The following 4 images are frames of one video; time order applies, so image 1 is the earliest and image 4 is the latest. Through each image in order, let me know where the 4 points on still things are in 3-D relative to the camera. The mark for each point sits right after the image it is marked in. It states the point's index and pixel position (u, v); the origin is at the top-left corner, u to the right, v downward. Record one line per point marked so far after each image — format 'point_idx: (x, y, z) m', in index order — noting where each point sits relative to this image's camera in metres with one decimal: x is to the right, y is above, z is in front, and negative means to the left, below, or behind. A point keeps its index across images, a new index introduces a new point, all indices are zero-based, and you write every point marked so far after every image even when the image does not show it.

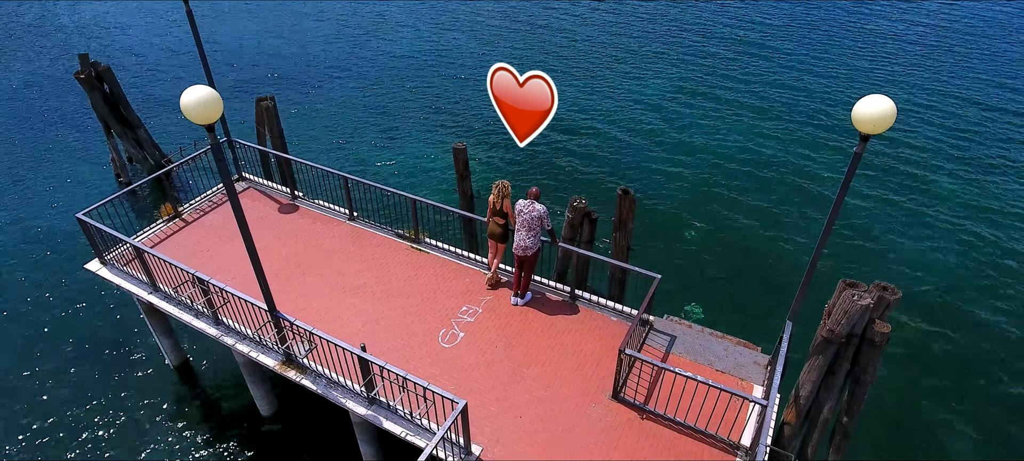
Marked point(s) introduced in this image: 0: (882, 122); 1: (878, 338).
0: (+3.8, +1.1, +5.8) m
1: (+4.8, -1.4, +7.4) m
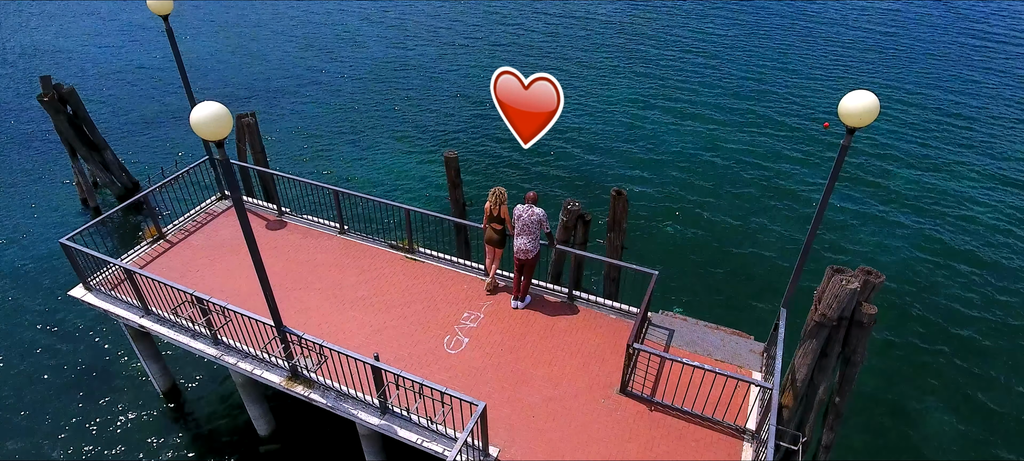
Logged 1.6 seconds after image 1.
0: (+3.9, +1.3, +6.2) m
1: (+4.9, -1.2, +7.8) m
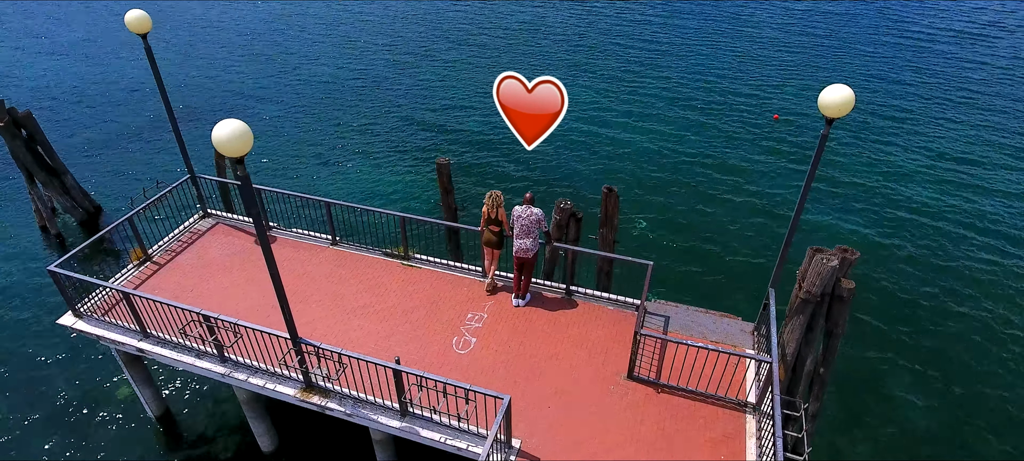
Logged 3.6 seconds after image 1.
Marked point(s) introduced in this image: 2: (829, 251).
0: (+4.0, +1.5, +6.8) m
1: (+5.1, -0.9, +8.5) m
2: (+4.9, -0.3, +8.7) m
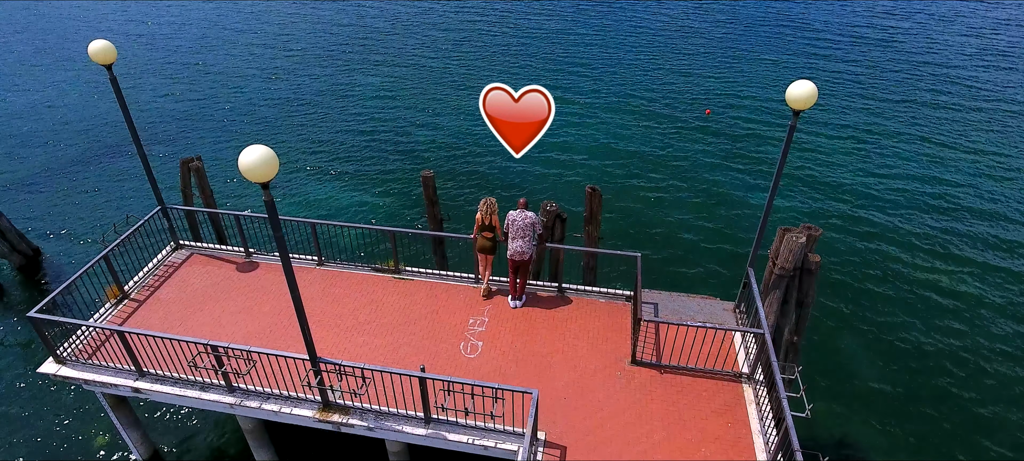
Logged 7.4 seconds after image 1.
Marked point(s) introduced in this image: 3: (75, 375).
0: (+4.1, +1.8, +7.7) m
1: (+5.1, -0.6, +9.5) m
2: (+4.9, 0.0, +9.6) m
3: (-7.0, -2.3, +9.0) m
